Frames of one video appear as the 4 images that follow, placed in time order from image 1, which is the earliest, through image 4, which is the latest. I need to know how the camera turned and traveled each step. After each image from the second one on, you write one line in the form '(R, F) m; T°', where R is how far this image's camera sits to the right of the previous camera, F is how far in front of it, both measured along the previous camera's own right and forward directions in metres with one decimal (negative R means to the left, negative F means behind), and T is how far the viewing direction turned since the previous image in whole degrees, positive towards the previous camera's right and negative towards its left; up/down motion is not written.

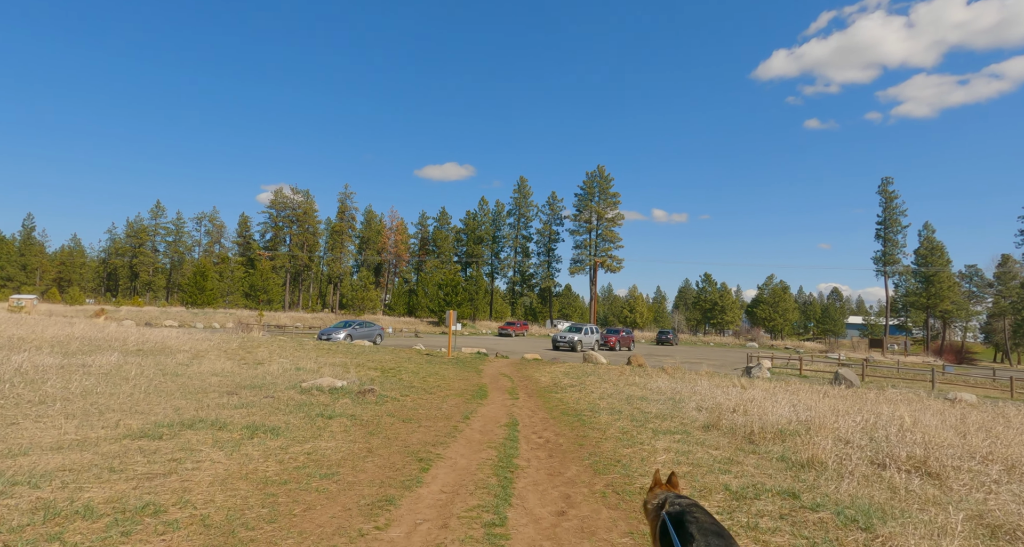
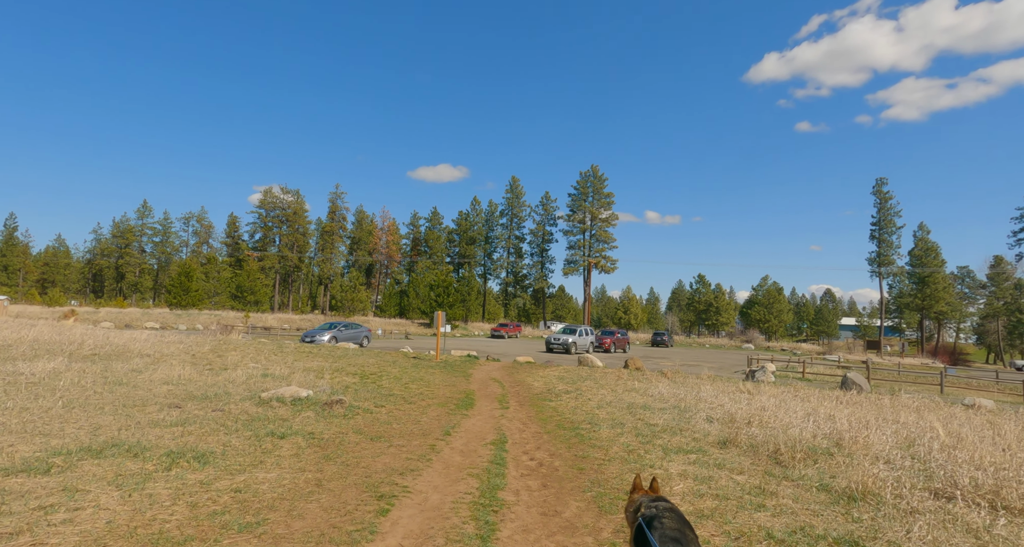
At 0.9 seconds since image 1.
(+0.1, +1.5) m; +1°
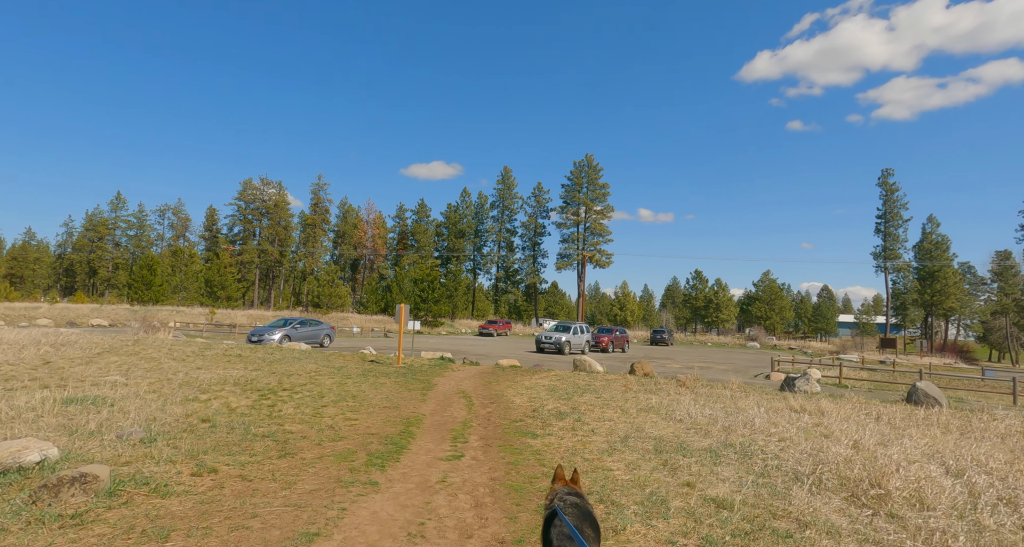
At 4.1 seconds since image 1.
(+0.5, +5.7) m; +1°
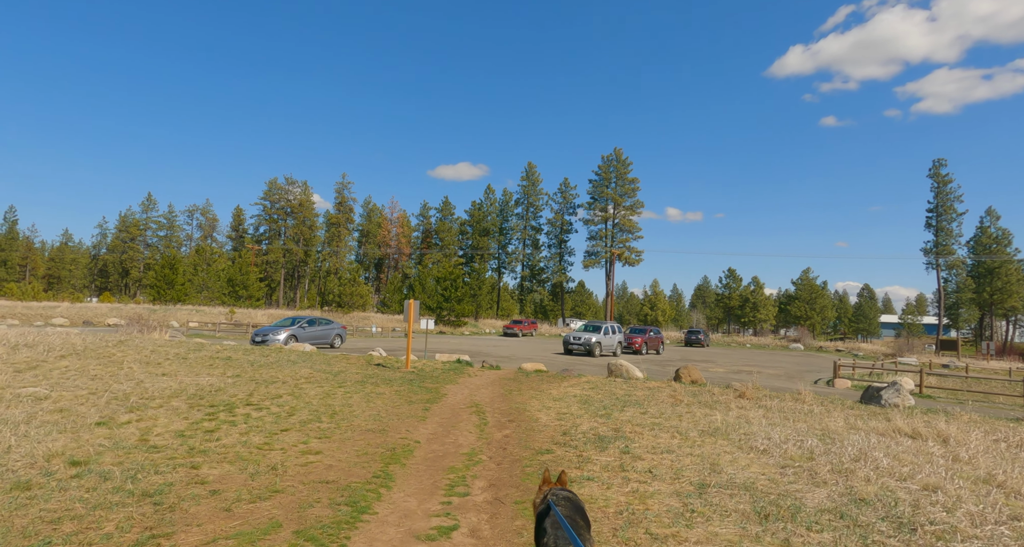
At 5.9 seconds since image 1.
(+0.1, +3.3) m; -3°
